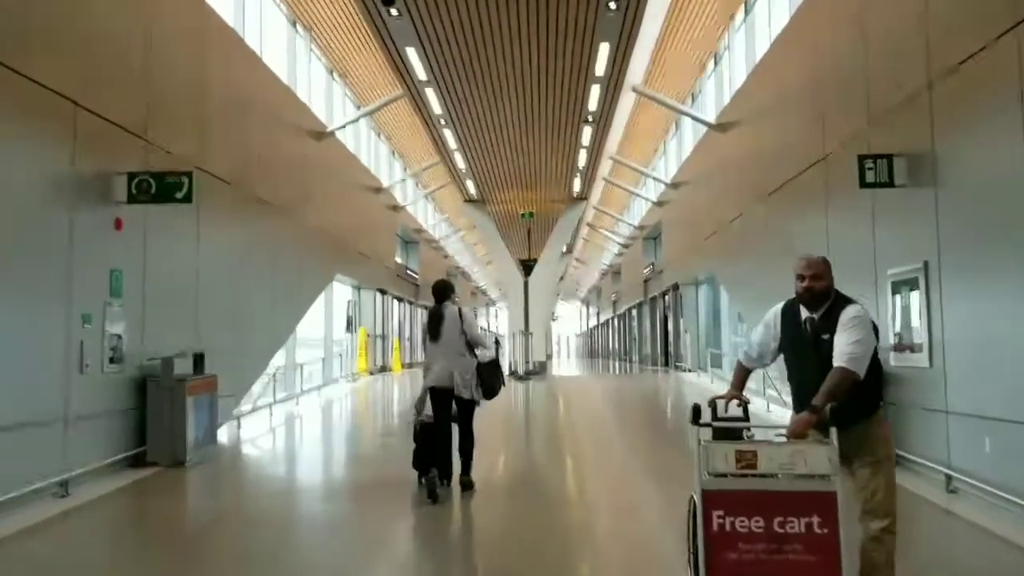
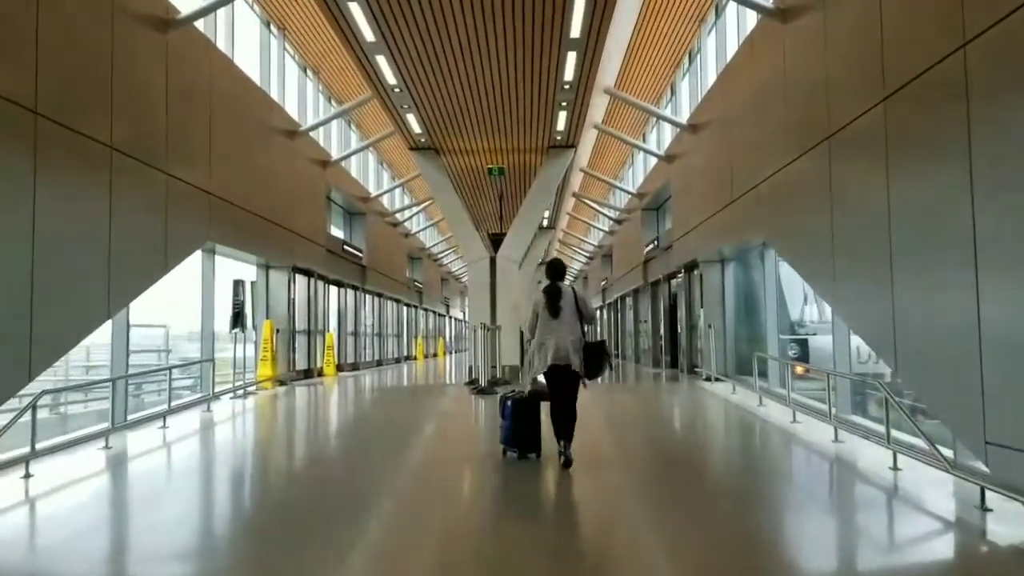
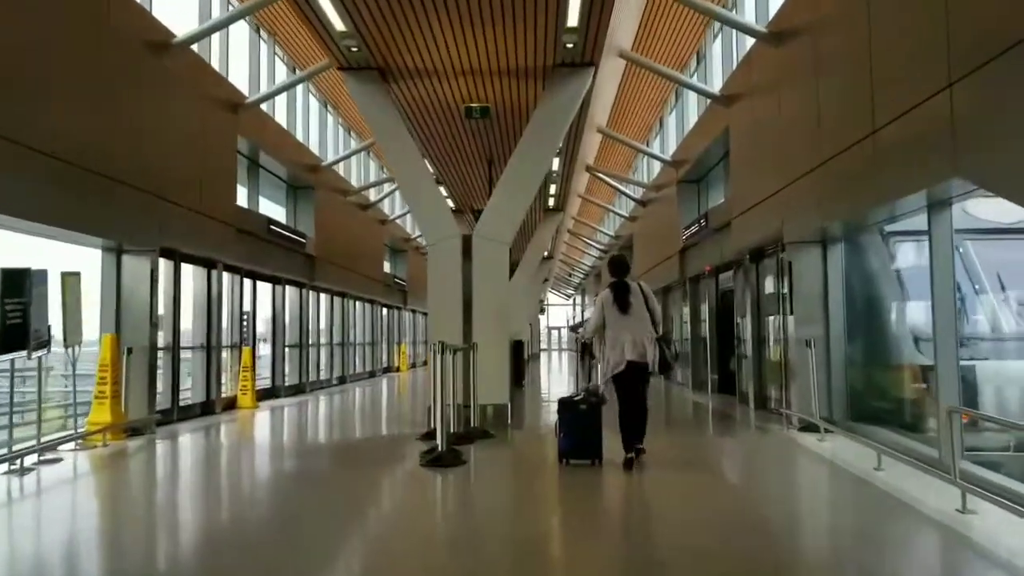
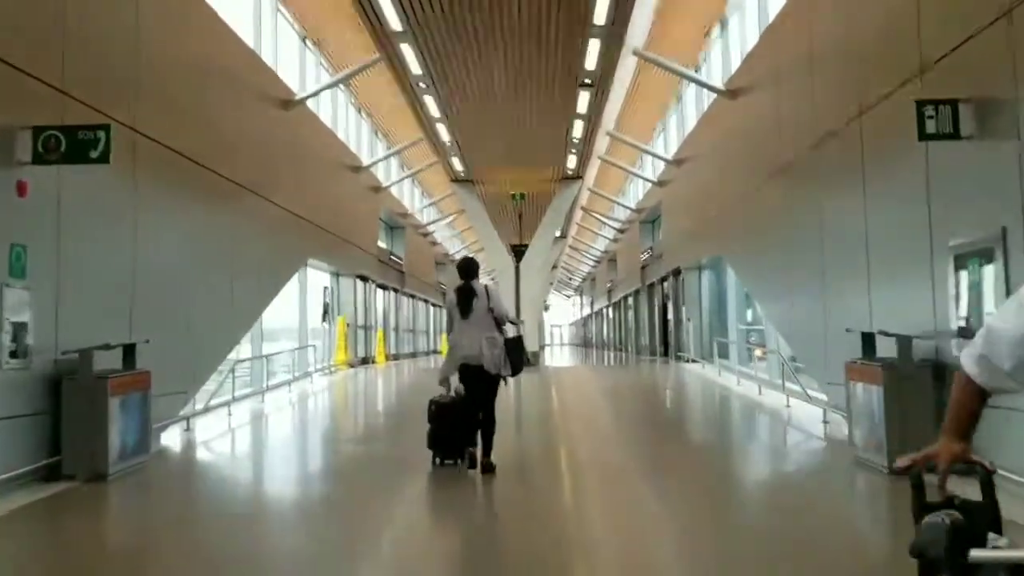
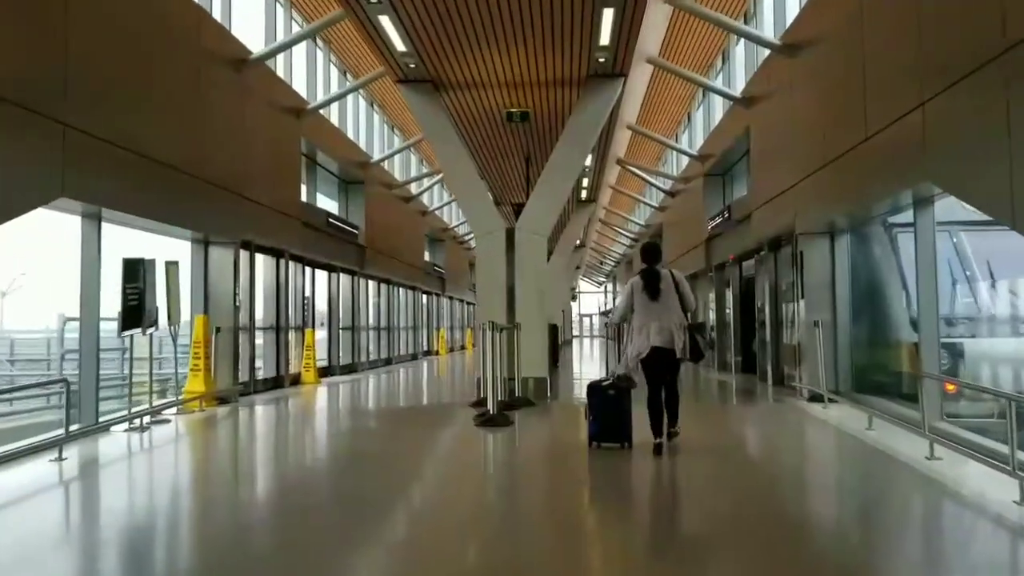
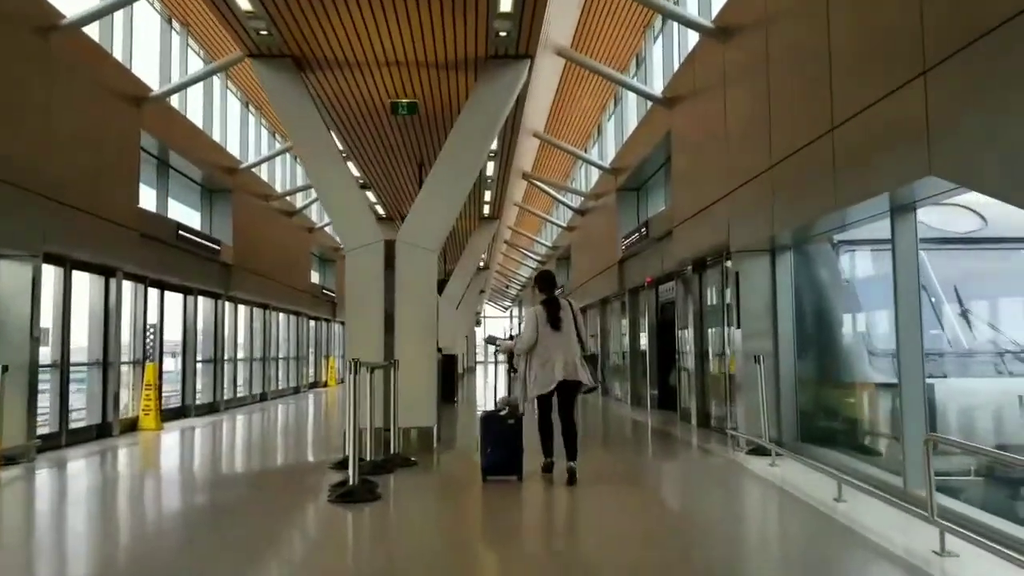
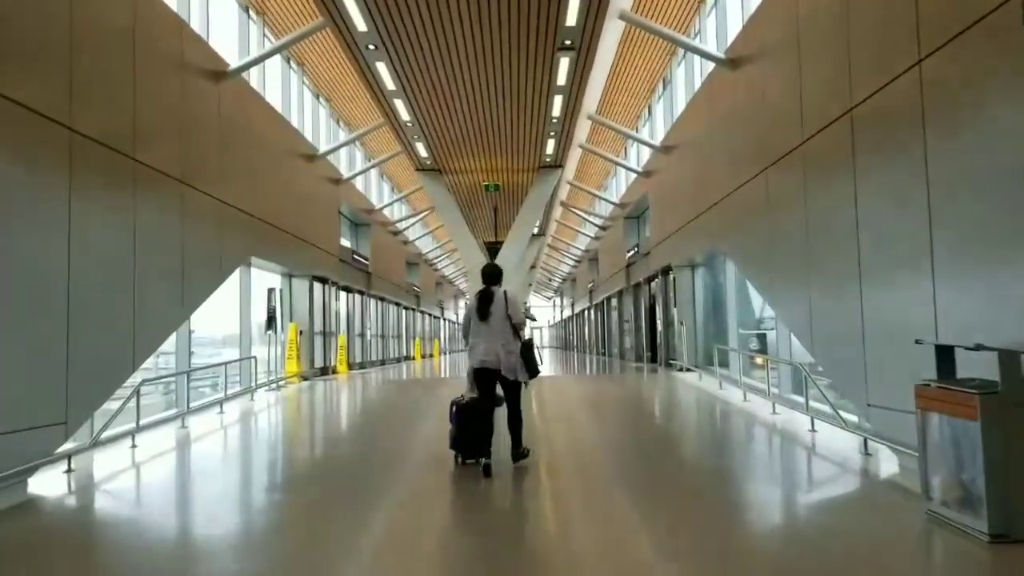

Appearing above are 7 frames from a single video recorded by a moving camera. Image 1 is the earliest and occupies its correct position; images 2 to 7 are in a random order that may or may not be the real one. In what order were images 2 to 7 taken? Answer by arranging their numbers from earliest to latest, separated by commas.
4, 7, 2, 5, 3, 6
